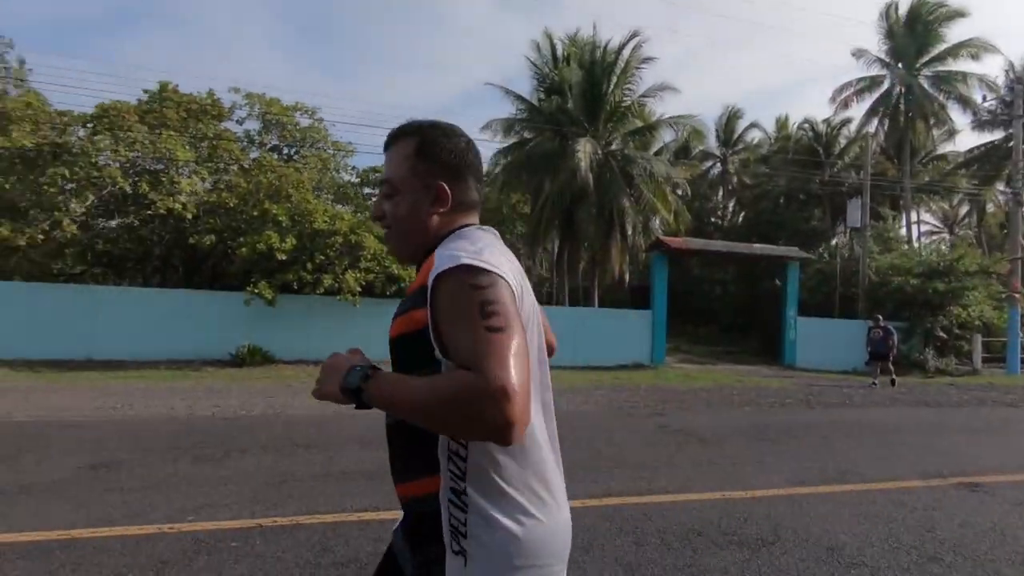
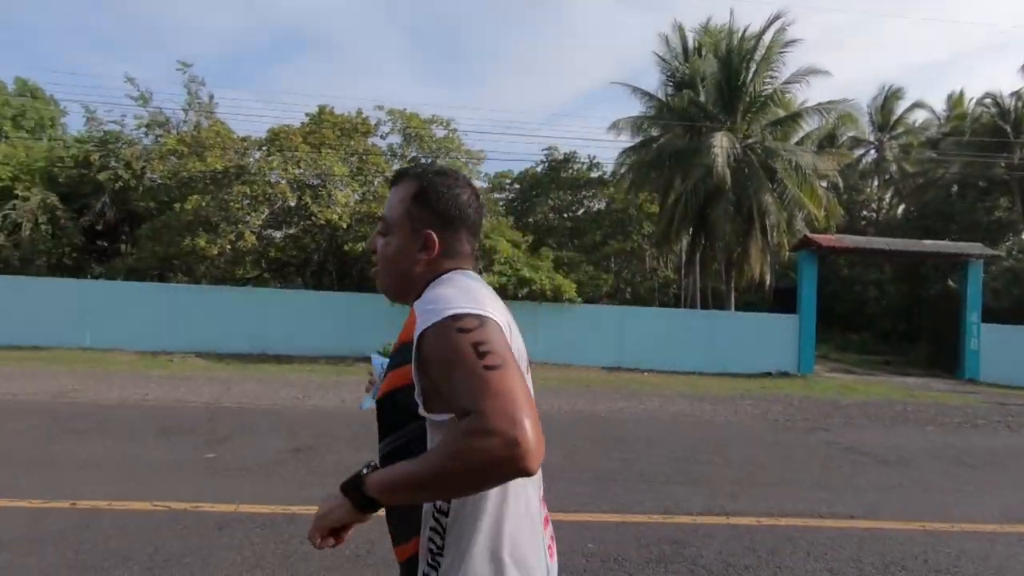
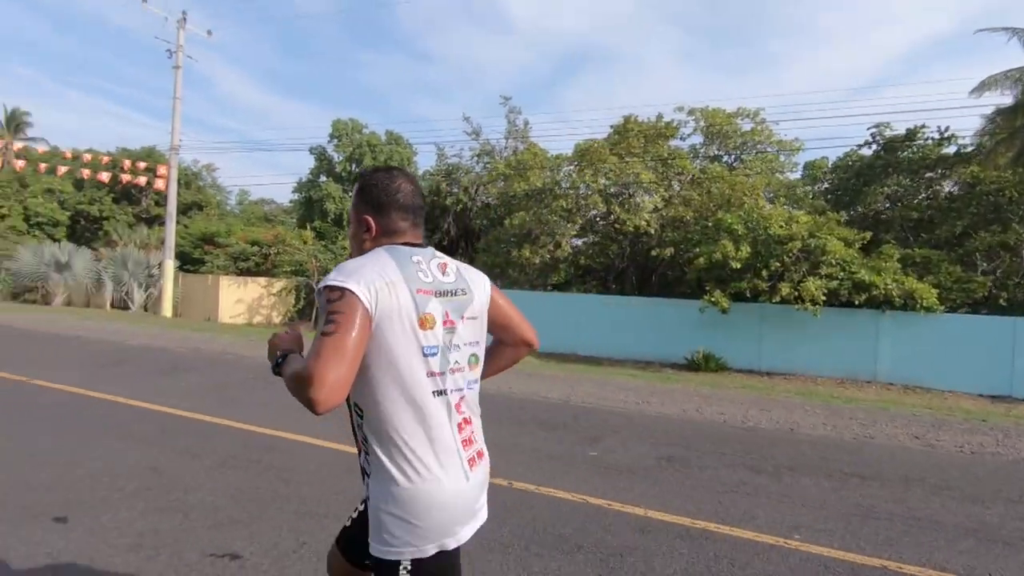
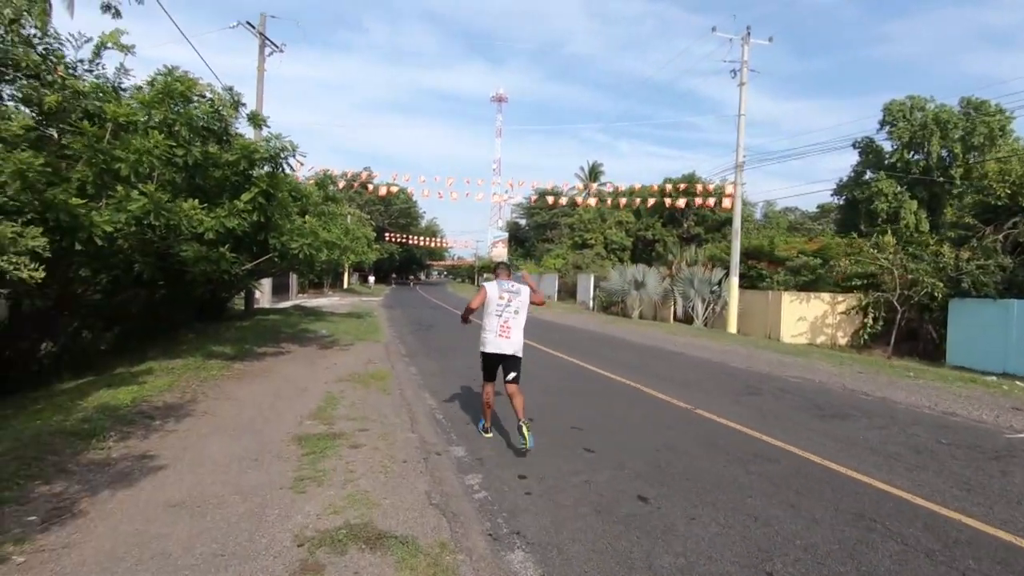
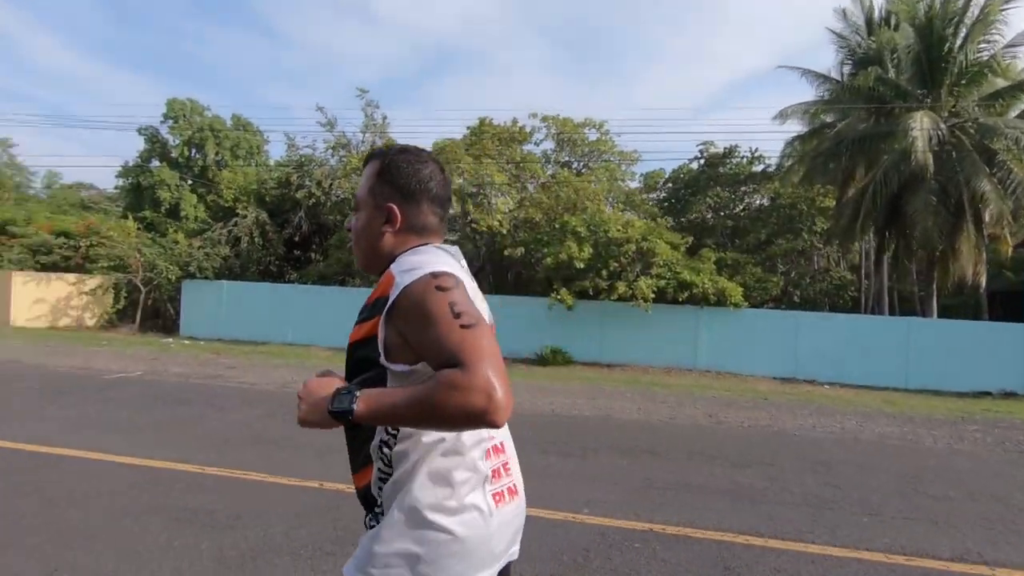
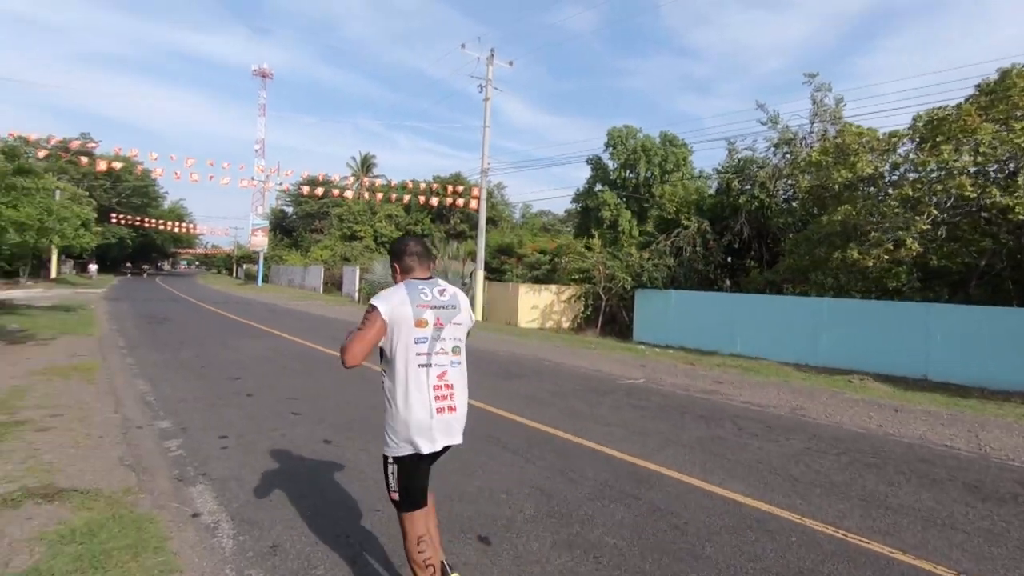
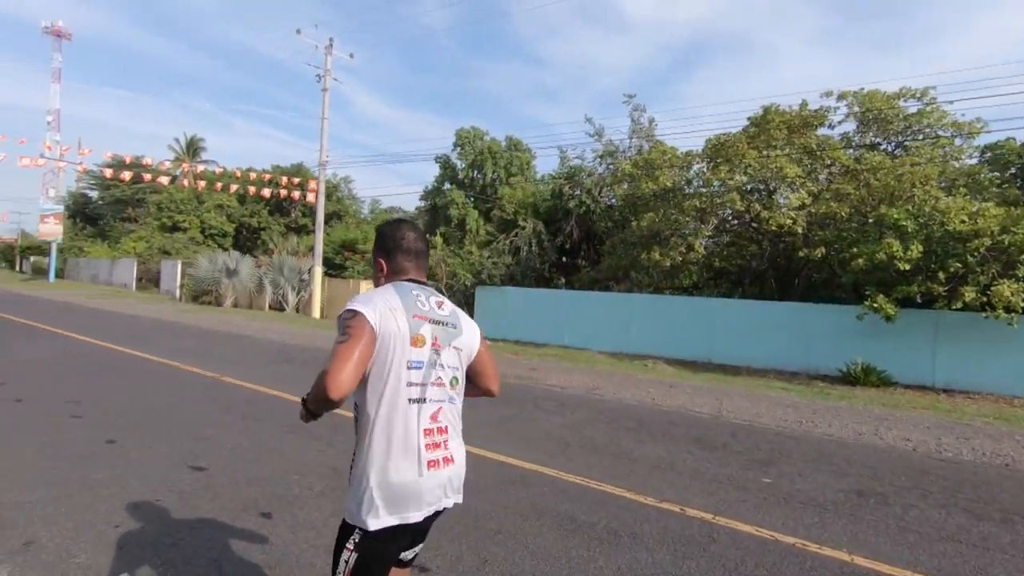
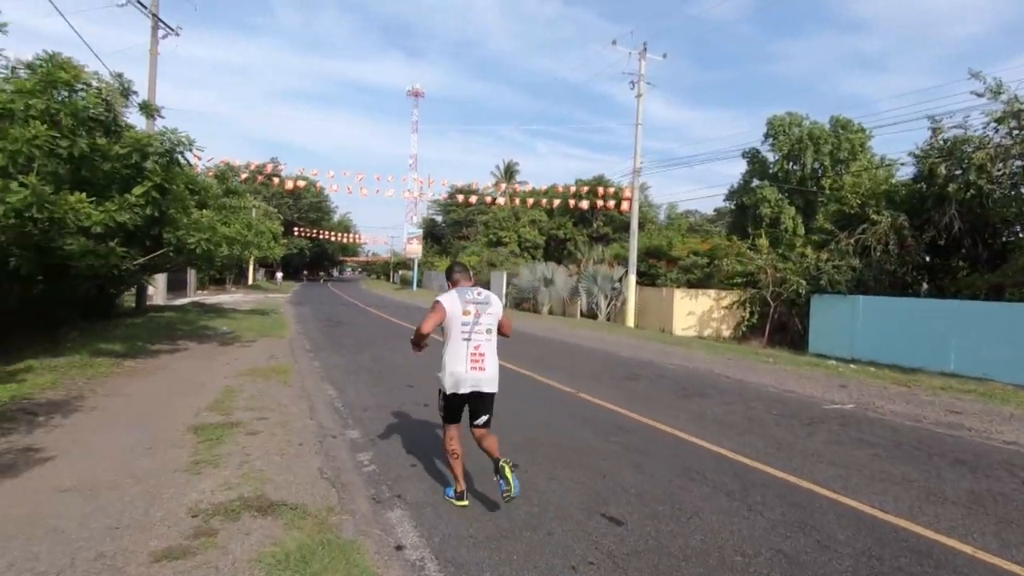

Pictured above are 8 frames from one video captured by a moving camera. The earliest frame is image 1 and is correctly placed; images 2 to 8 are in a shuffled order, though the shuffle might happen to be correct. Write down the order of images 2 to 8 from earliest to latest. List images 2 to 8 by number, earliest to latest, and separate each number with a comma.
2, 5, 3, 7, 6, 8, 4
